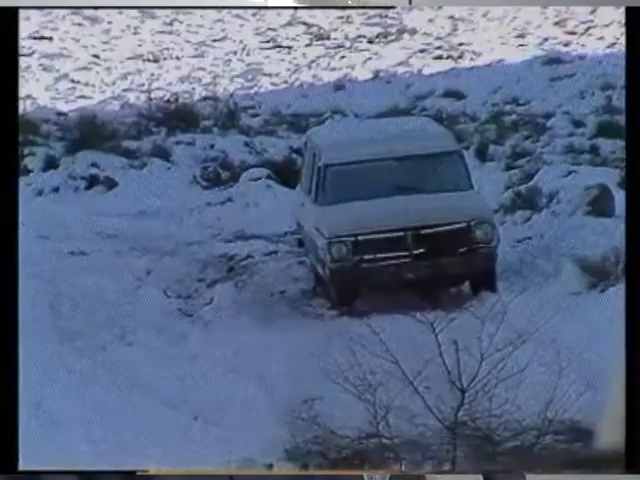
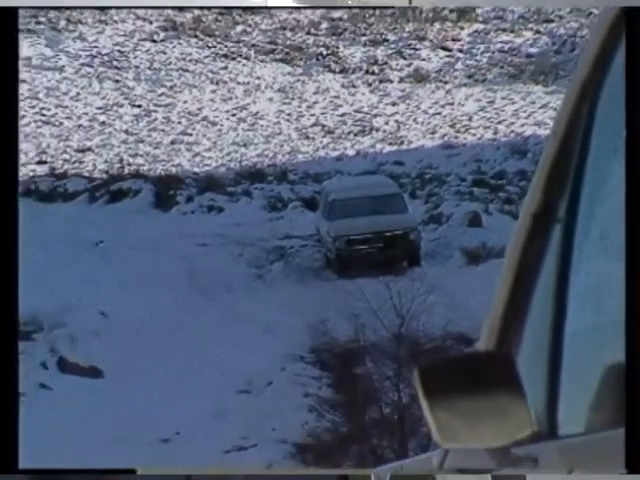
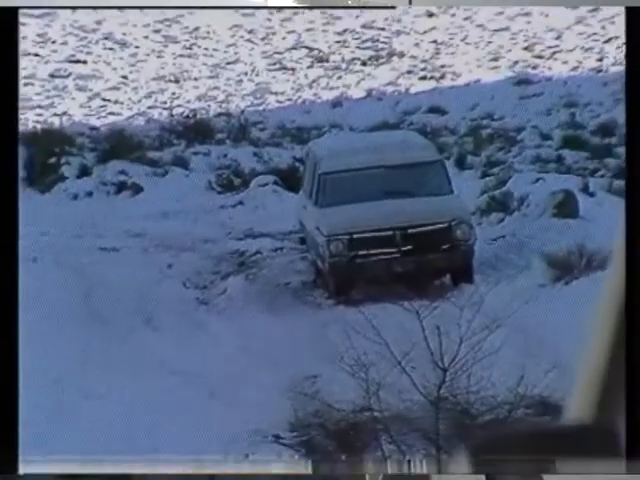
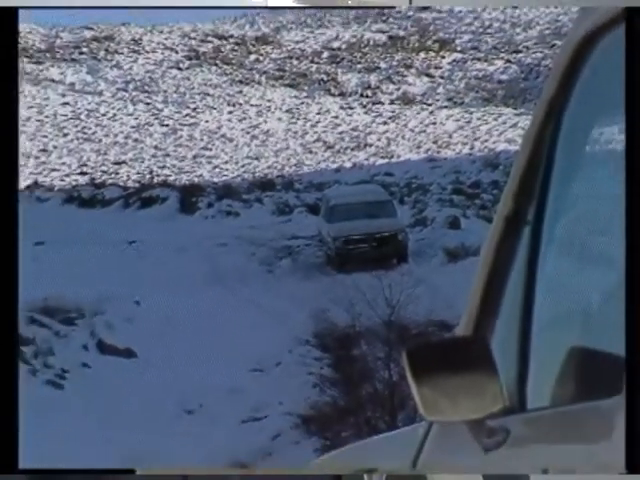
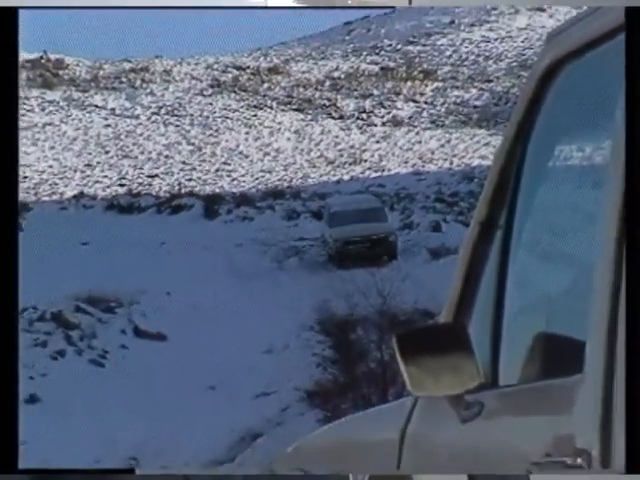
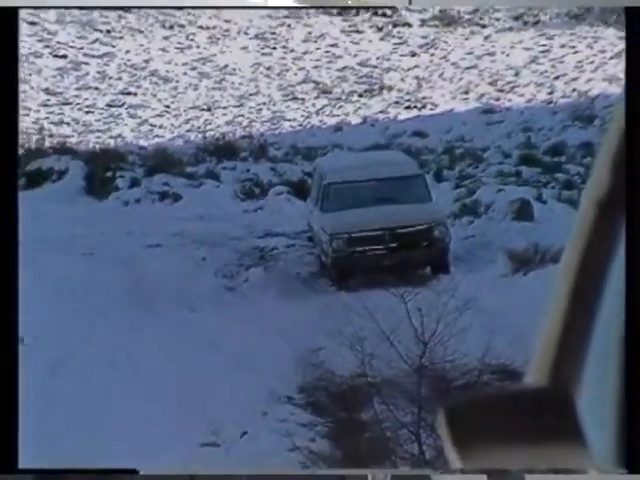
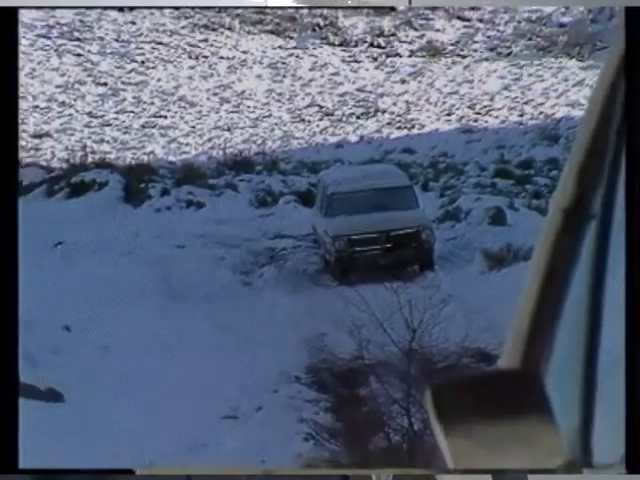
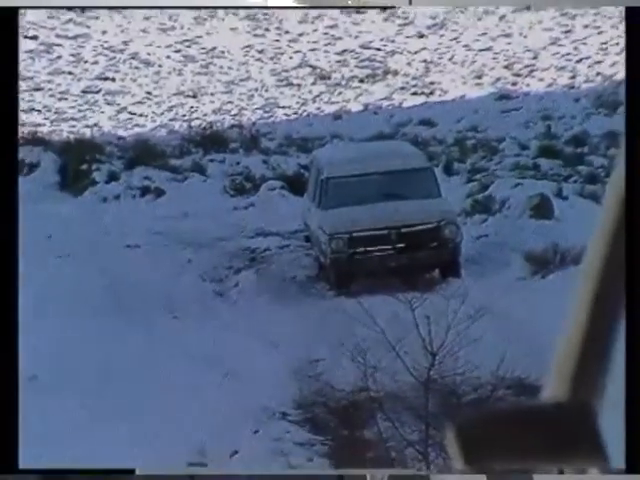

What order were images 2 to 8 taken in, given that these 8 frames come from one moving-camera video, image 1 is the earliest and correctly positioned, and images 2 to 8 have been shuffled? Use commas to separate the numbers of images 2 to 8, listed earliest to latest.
3, 8, 6, 7, 2, 4, 5
